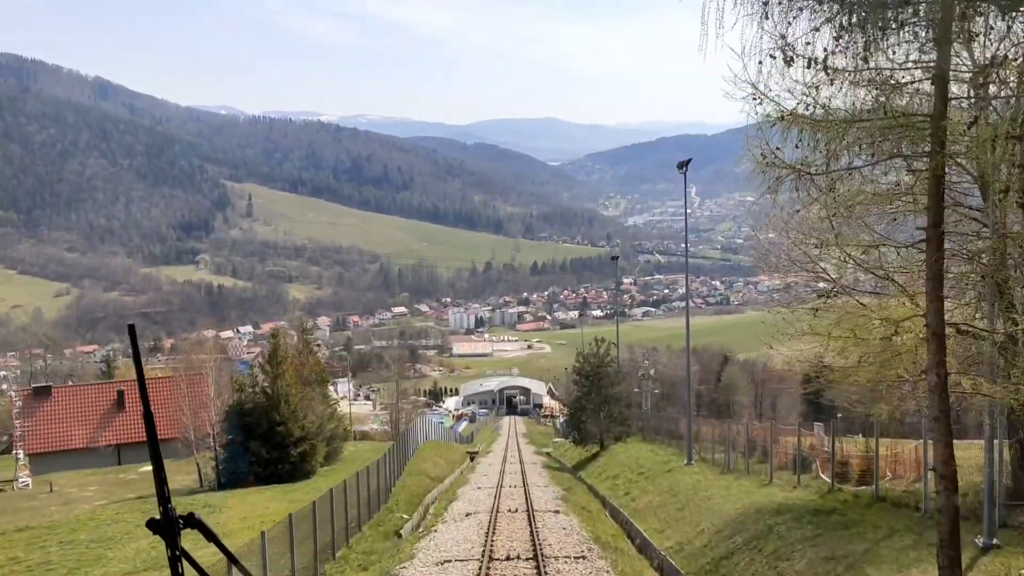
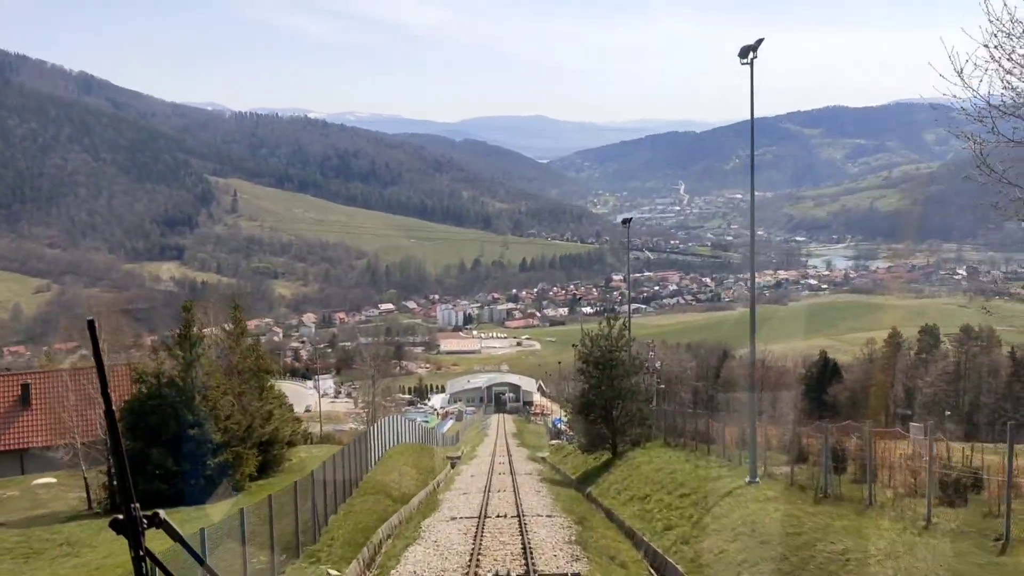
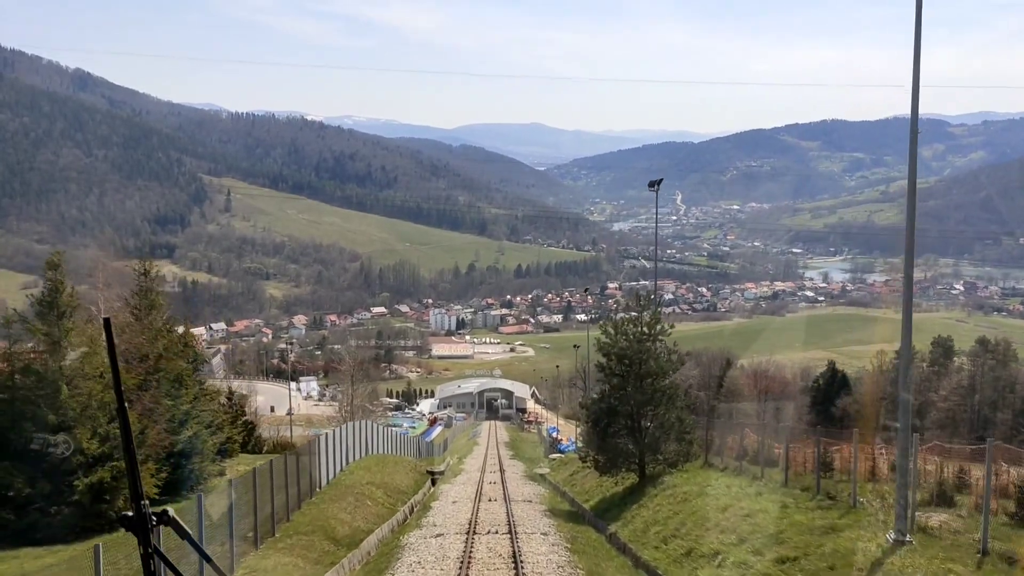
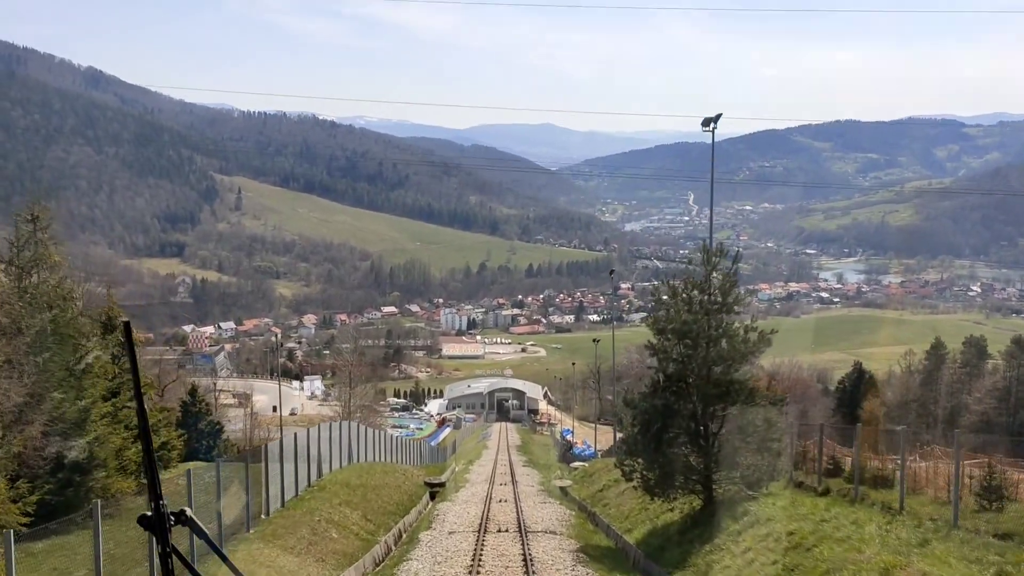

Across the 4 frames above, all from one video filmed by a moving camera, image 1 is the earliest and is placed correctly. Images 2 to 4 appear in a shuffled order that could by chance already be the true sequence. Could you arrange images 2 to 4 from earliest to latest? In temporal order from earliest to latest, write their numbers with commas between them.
2, 3, 4
